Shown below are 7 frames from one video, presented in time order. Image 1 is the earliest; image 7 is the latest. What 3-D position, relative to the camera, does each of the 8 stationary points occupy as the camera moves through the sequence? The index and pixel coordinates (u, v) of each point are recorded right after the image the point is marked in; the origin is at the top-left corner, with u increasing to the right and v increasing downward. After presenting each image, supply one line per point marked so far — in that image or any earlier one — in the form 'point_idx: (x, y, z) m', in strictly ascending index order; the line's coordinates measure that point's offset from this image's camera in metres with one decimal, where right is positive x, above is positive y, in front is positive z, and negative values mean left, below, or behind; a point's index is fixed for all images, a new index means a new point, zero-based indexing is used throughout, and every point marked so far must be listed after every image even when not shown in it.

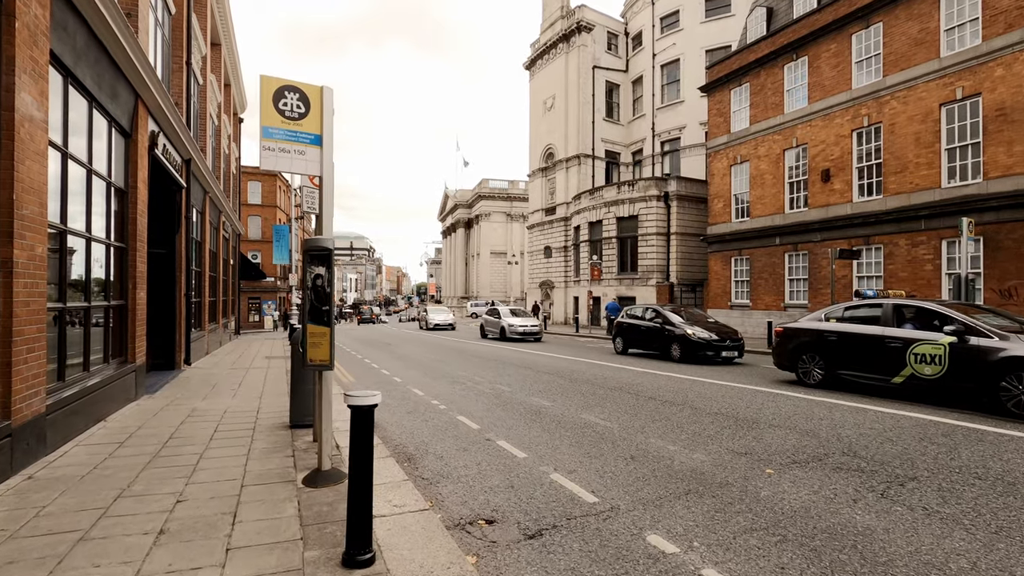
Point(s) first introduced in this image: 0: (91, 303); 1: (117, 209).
0: (-6.0, -0.2, +7.7) m
1: (-6.5, +1.3, +8.8) m
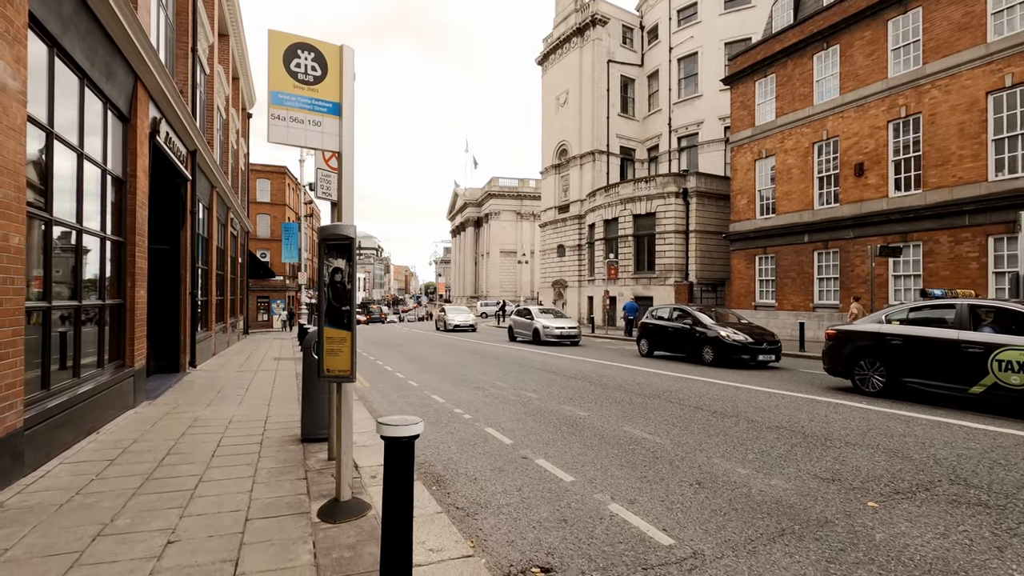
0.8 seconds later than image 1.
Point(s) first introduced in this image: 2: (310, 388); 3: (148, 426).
0: (-5.6, -0.2, +6.9) m
1: (-6.0, +1.4, +8.1) m
2: (-2.4, -1.2, +6.4) m
3: (-4.8, -1.8, +7.1) m
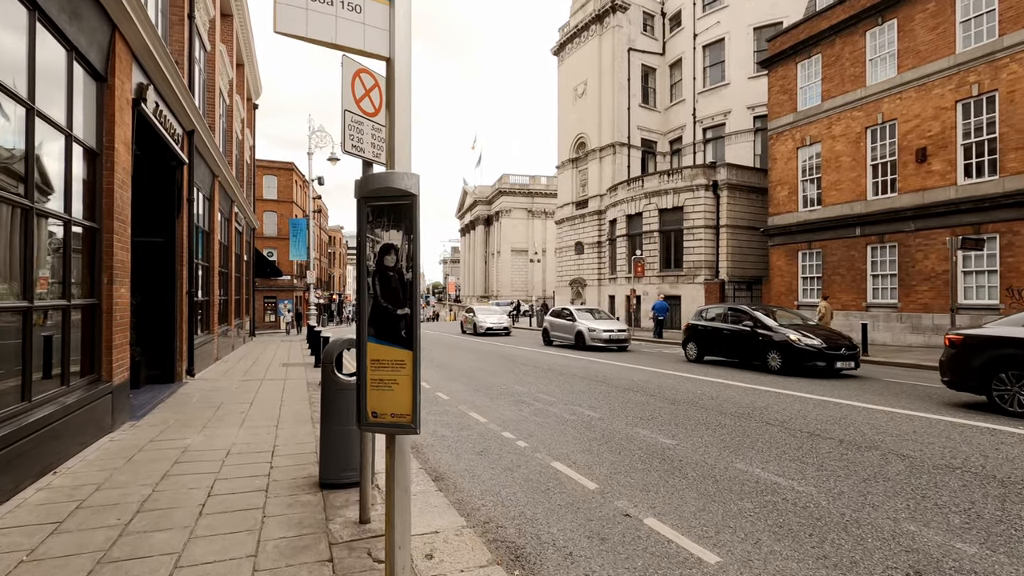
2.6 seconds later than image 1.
0: (-4.8, -0.1, +5.4) m
1: (-5.2, +1.4, +6.6) m
2: (-1.6, -1.2, +4.8) m
3: (-4.1, -1.8, +5.6) m
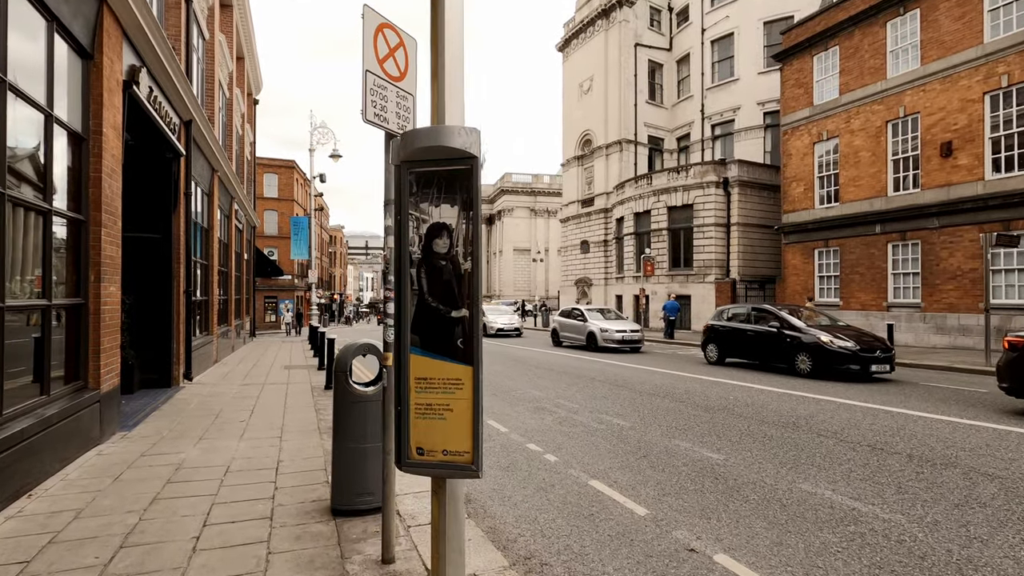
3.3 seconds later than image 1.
0: (-4.5, -0.1, +4.8) m
1: (-4.9, +1.4, +6.0) m
2: (-1.3, -1.1, +4.2) m
3: (-3.7, -1.8, +5.0) m
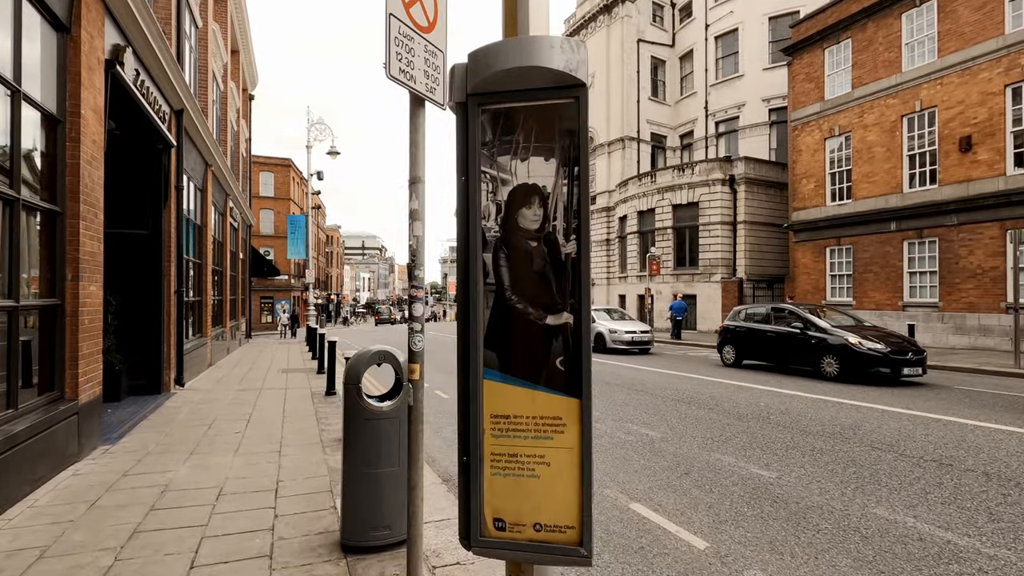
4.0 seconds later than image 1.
0: (-4.2, -0.1, +4.2) m
1: (-4.7, +1.4, +5.3) m
2: (-1.0, -1.1, +3.6) m
3: (-3.5, -1.8, +4.3) m
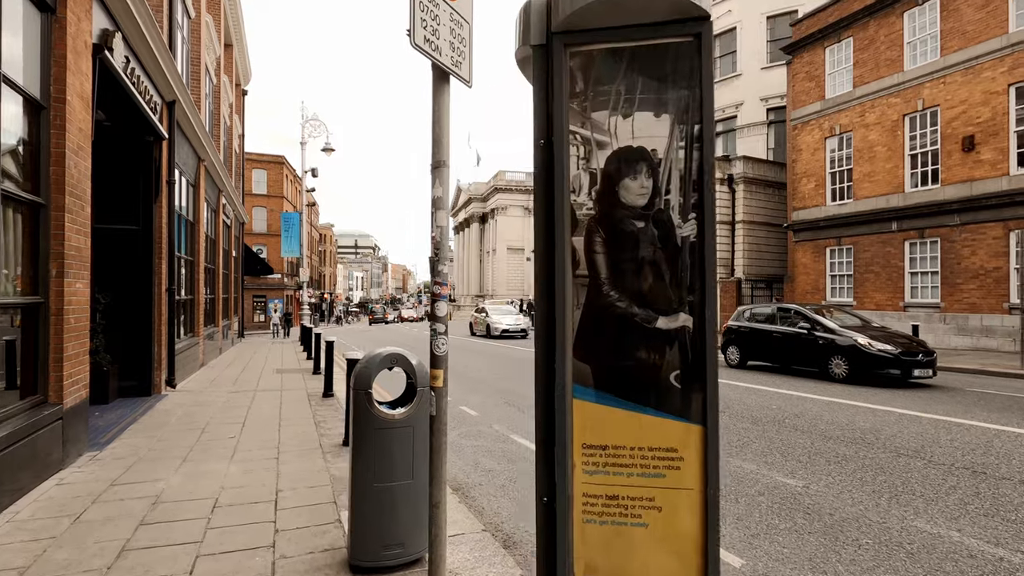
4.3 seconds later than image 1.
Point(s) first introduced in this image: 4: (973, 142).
0: (-4.1, -0.1, +3.8) m
1: (-4.5, +1.4, +5.0) m
2: (-0.9, -1.1, +3.3) m
3: (-3.3, -1.8, +4.0) m
4: (+14.0, +4.4, +16.3) m
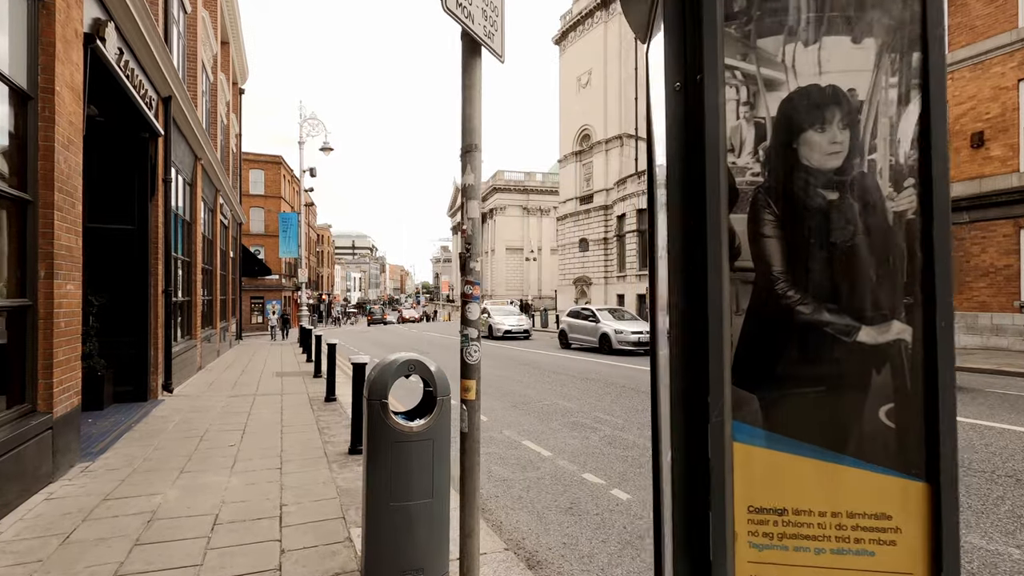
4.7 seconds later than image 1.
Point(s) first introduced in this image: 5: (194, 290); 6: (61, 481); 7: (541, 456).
0: (-3.9, -0.1, +3.5) m
1: (-4.4, +1.4, +4.7) m
2: (-0.7, -1.1, +3.0) m
3: (-3.2, -1.8, +3.7) m
4: (+14.1, +4.5, +16.1) m
5: (-7.8, 0.0, +13.1) m
6: (-4.3, -1.8, +5.1) m
7: (+0.3, -1.9, +6.1) m
